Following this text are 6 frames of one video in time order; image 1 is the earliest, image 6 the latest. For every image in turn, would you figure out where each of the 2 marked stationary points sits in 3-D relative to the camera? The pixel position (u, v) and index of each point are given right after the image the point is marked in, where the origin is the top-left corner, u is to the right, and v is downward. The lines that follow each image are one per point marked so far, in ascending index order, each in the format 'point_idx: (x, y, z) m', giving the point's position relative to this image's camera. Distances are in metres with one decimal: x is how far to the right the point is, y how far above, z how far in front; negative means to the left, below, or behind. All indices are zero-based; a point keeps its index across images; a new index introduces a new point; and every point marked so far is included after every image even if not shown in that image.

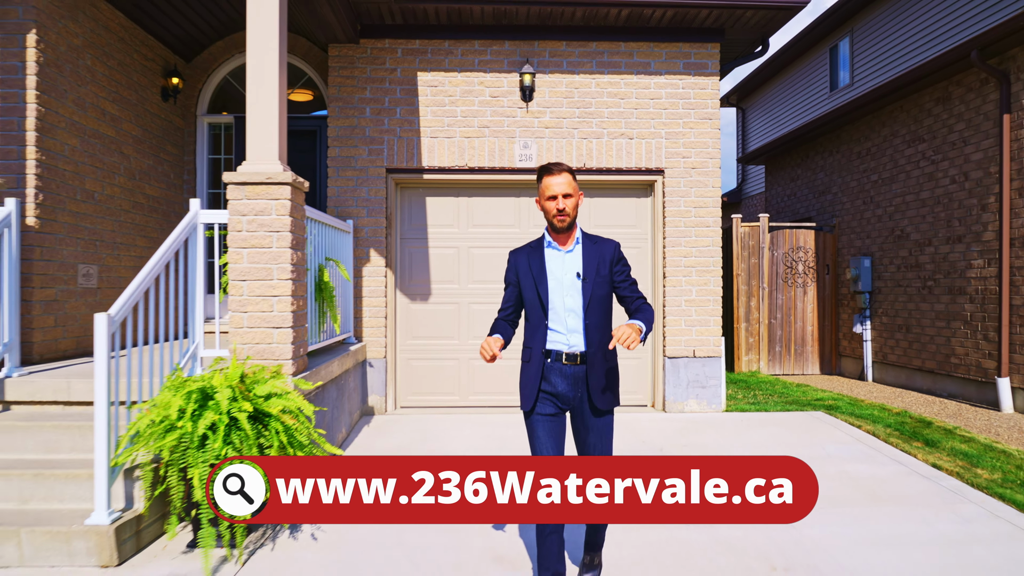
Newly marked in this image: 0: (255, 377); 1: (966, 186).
0: (-6.2, -2.2, +3.2) m
1: (+22.4, +5.0, +6.3) m
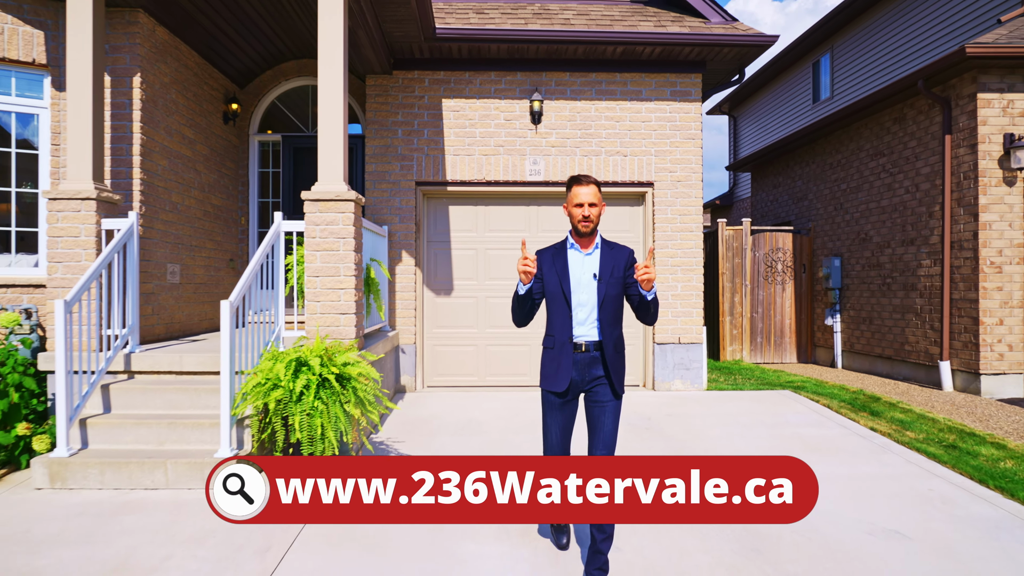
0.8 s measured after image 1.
0: (-5.6, -2.0, +4.1) m
1: (+22.9, +5.2, +7.3) m
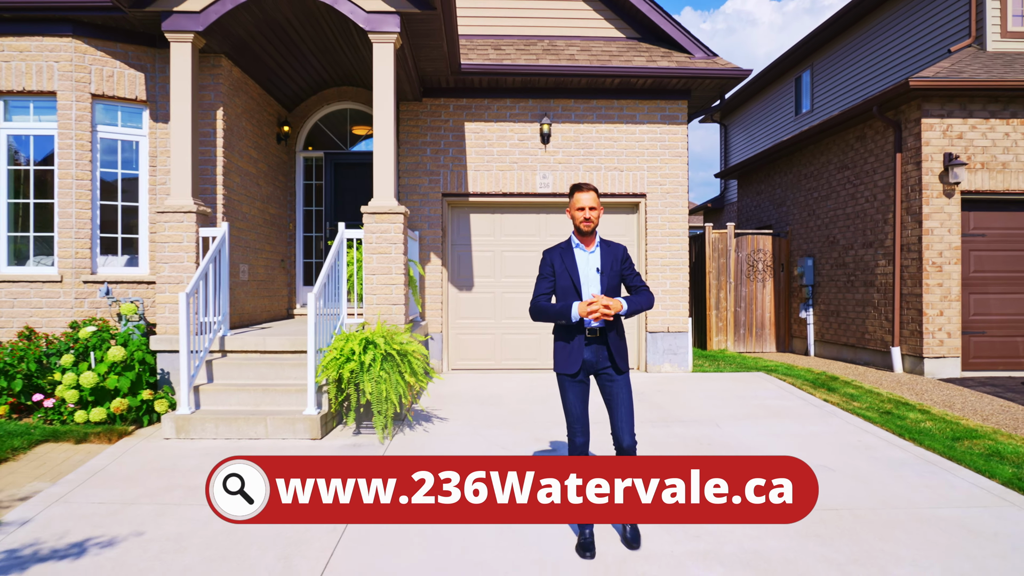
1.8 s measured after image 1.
0: (-4.9, -1.8, +5.2) m
1: (+23.7, +5.4, +8.4) m
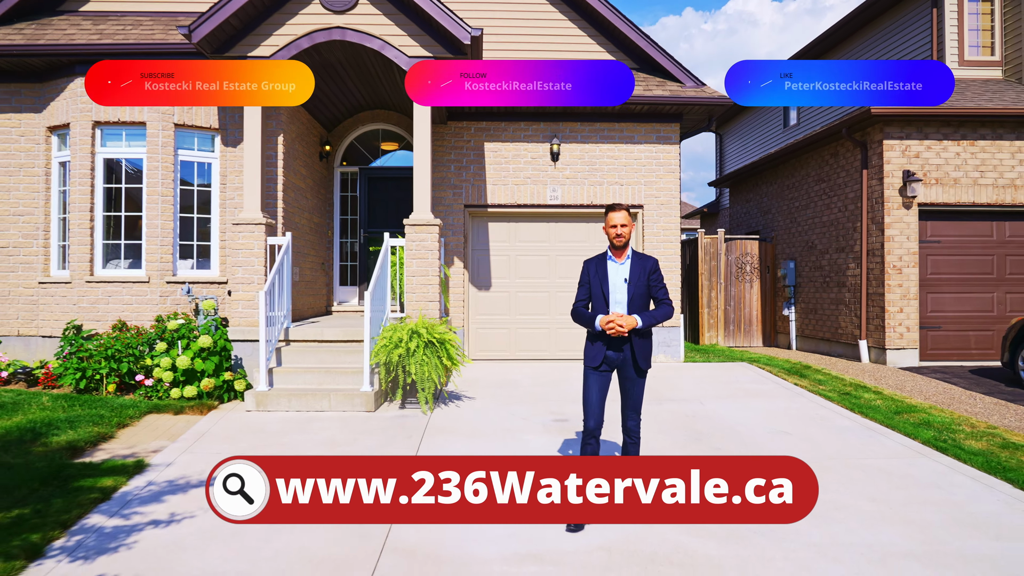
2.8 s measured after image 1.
0: (-4.0, -1.8, +6.3) m
1: (+24.6, +5.4, +9.5) m
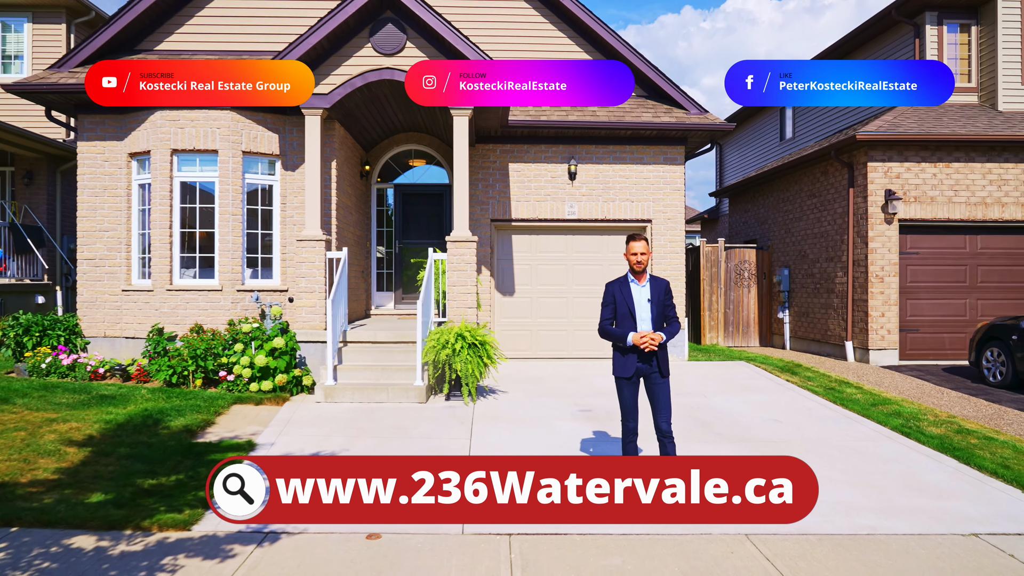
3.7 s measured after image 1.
0: (-2.3, -2.3, +7.3) m
1: (+26.3, +4.9, +10.5) m
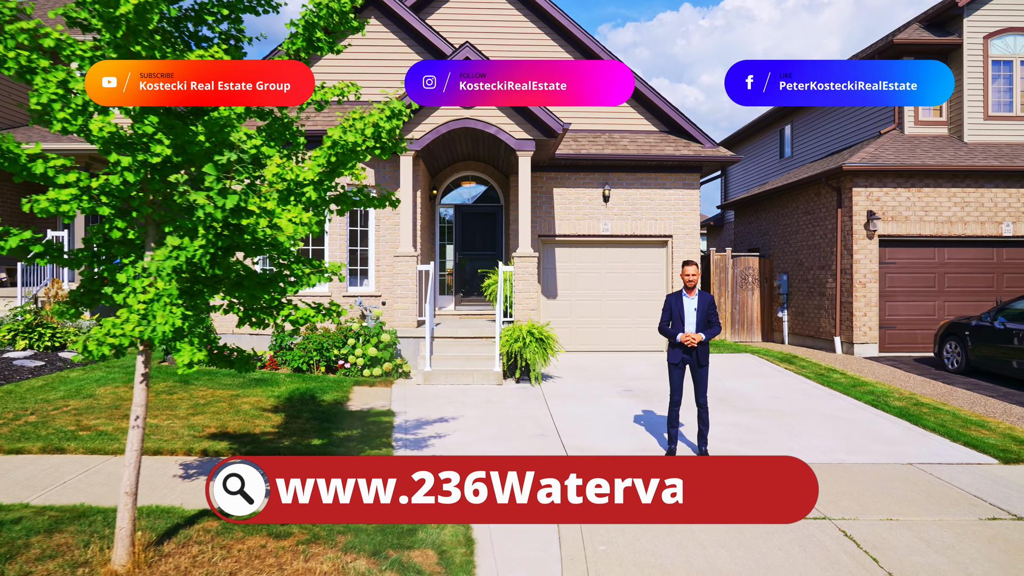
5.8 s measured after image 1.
0: (+1.7, -2.7, +9.2) m
1: (+30.3, +4.5, +12.5) m
